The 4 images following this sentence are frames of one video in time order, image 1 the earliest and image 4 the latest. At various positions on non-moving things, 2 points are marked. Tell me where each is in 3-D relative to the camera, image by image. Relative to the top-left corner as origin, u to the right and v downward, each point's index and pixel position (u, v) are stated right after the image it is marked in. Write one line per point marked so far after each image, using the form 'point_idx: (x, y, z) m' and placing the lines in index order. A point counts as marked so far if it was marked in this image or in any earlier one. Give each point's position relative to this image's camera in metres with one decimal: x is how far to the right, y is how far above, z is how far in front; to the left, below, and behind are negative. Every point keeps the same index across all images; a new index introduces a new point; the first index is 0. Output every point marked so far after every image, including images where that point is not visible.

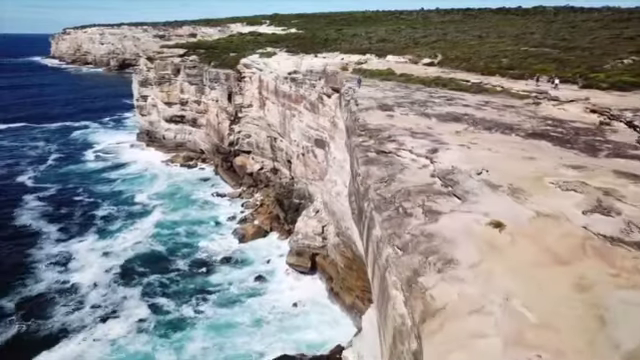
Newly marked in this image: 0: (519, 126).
0: (+3.9, +1.1, +13.1) m
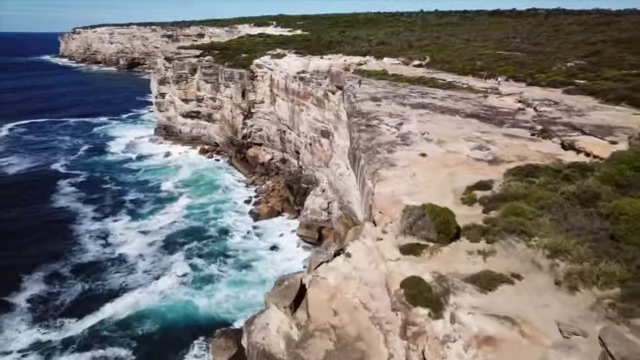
0: (+4.2, +2.1, +19.4) m
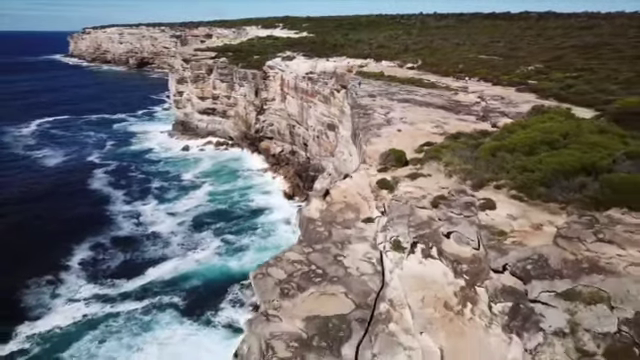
0: (+4.6, +3.1, +26.5) m
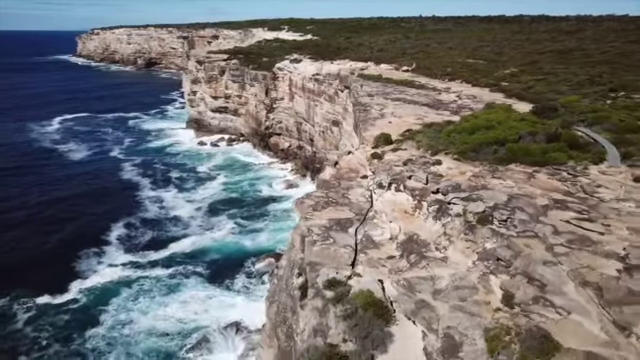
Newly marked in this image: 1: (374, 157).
0: (+5.0, +3.9, +32.9) m
1: (+1.6, +0.7, +19.3) m
